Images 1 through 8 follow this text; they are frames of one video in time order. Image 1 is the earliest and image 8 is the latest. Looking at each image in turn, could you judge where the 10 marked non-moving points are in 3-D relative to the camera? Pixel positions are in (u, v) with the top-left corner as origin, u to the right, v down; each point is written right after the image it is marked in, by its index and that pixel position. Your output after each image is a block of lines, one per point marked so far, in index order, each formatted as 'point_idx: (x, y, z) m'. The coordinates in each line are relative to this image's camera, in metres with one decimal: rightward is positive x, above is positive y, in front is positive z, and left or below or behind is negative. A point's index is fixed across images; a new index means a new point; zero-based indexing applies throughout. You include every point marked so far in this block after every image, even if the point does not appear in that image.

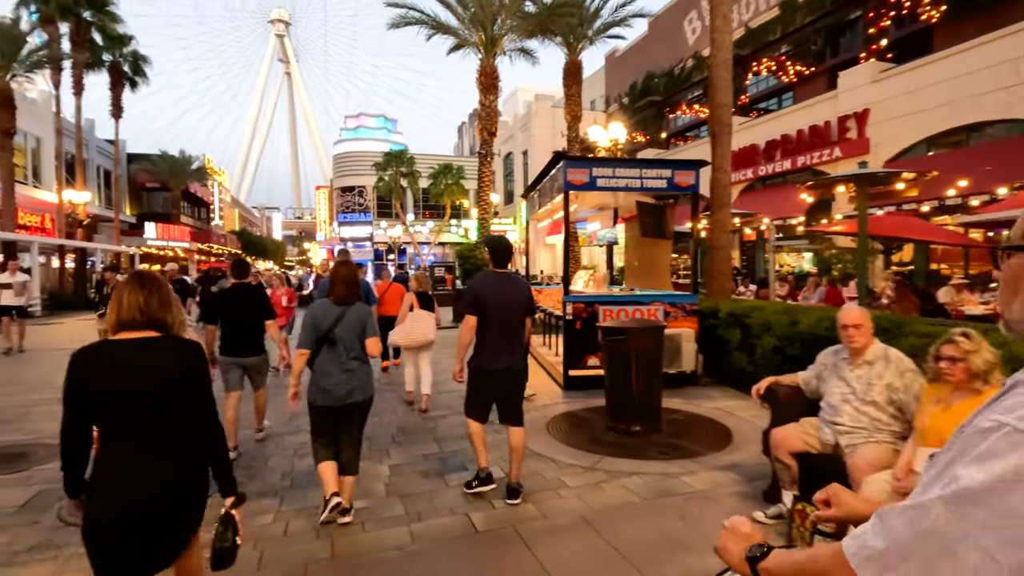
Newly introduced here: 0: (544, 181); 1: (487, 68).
0: (+0.7, +2.1, +11.0) m
1: (-0.9, +8.2, +20.0) m
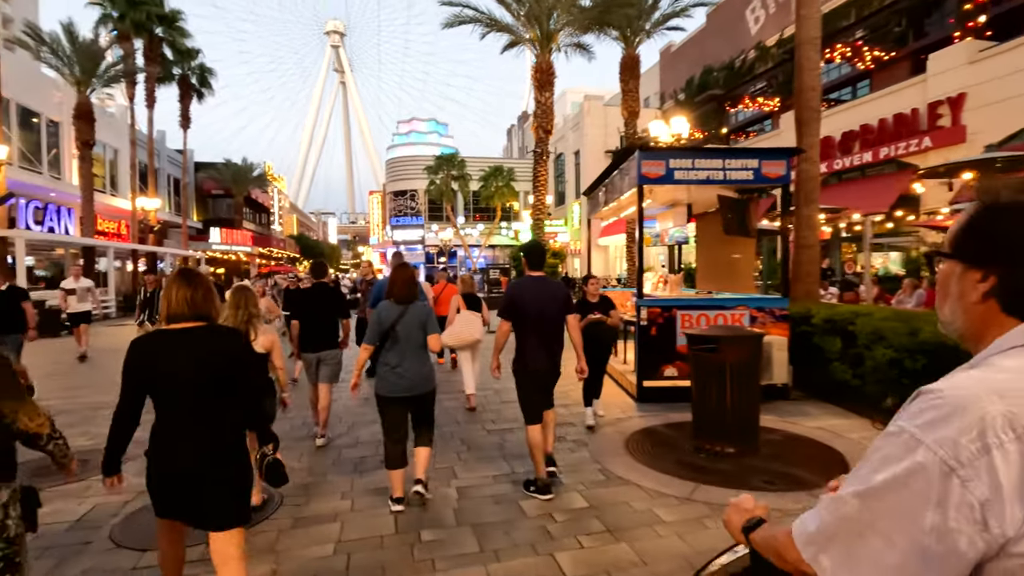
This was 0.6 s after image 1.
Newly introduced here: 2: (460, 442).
0: (+1.9, +2.1, +10.3) m
1: (+1.1, +8.1, +19.4) m
2: (-0.6, -1.9, +6.6) m
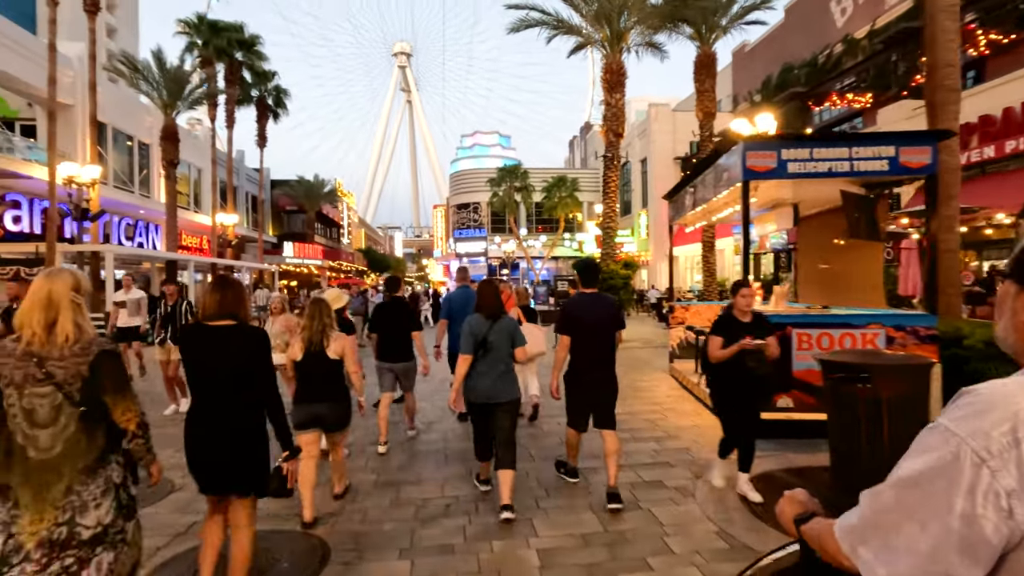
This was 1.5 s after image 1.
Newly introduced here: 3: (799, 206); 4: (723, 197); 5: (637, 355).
0: (+3.2, +1.9, +9.1) m
1: (+3.4, +7.6, +18.4) m
2: (+0.3, -2.0, +5.6) m
3: (+4.9, +1.4, +9.1) m
4: (+3.4, +1.4, +8.8) m
5: (+3.3, -1.8, +14.6) m
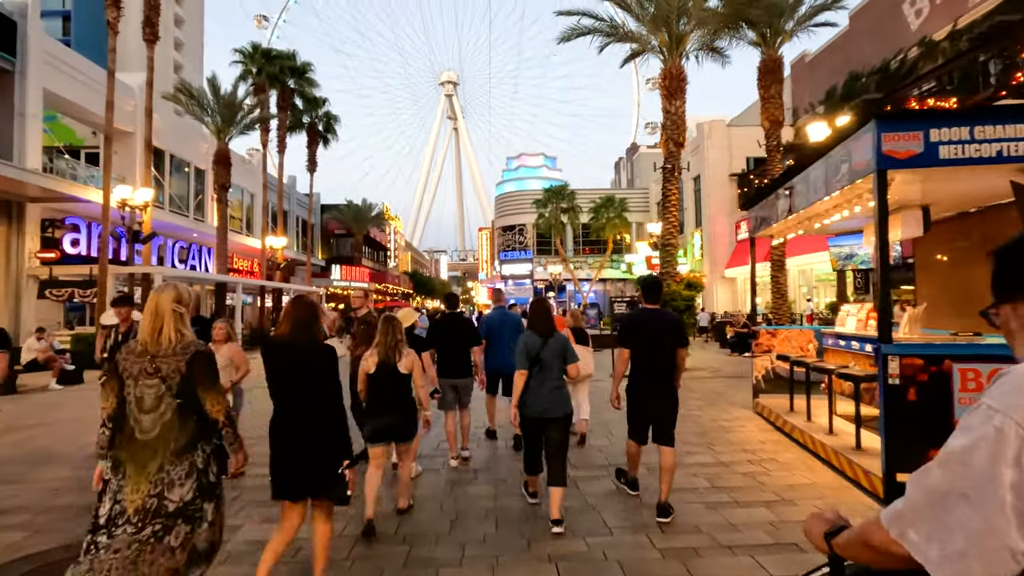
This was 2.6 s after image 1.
0: (+4.0, +1.6, +7.6) m
1: (+5.1, +6.9, +17.0) m
2: (+0.8, -2.2, +4.2) m
3: (+5.7, +1.1, +7.4) m
4: (+4.2, +1.1, +7.2) m
5: (+4.6, -2.4, +12.9) m
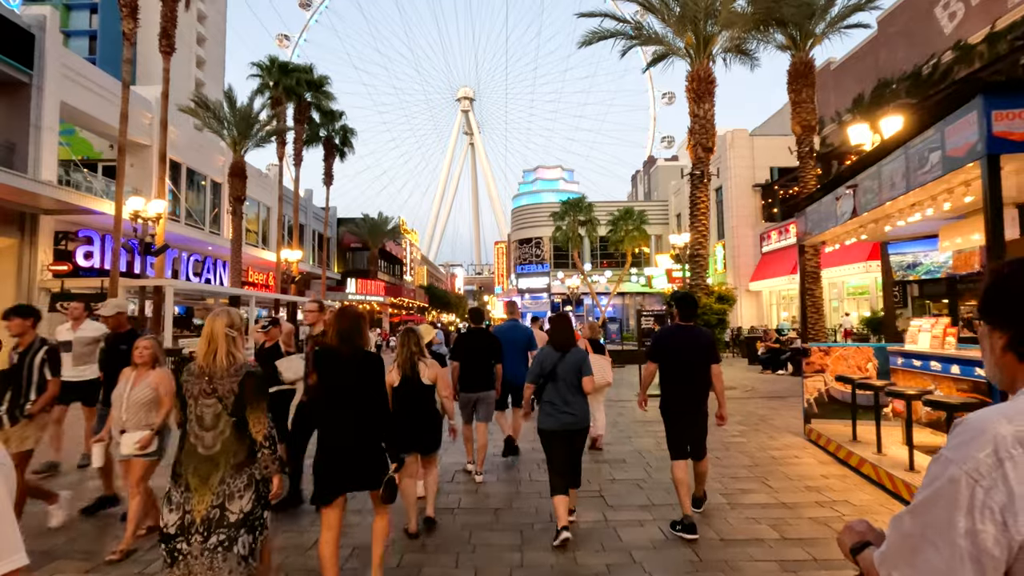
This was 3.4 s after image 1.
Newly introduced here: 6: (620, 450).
0: (+4.3, +1.4, +6.6) m
1: (+5.7, +6.5, +16.2) m
2: (+1.0, -2.2, +3.2) m
3: (+6.1, +1.0, +6.4) m
4: (+4.5, +1.0, +6.3) m
5: (+5.1, -2.6, +11.8) m
6: (+1.7, -2.5, +8.3) m
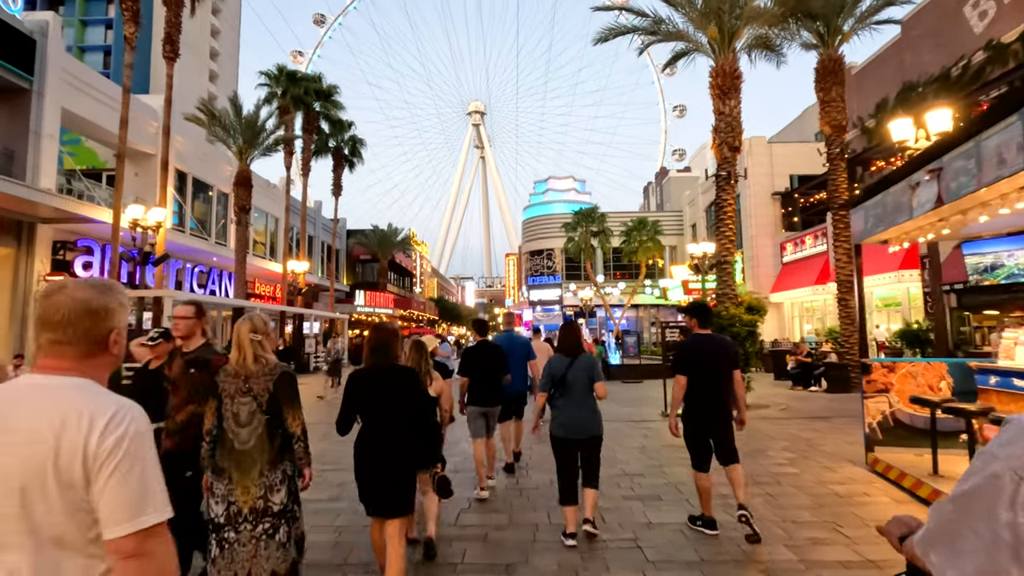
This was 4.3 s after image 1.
0: (+4.5, +1.4, +5.5) m
1: (+6.0, +6.3, +15.2) m
2: (+1.1, -2.2, +2.1) m
3: (+6.2, +0.9, +5.2) m
4: (+4.7, +1.0, +5.1) m
5: (+5.4, -2.8, +10.5) m
6: (+1.9, -2.6, +7.1) m
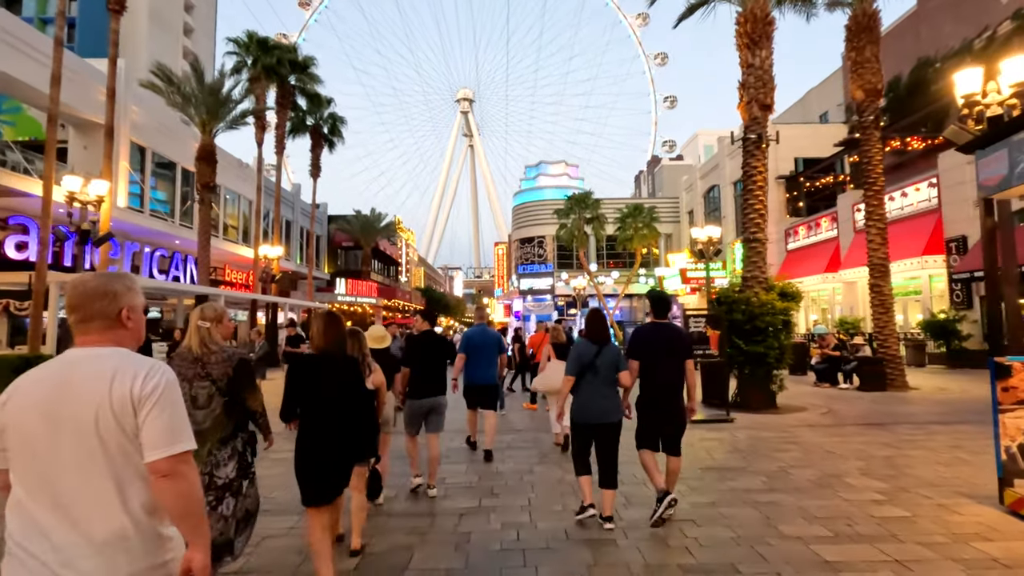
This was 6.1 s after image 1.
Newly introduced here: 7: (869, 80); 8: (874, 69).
0: (+4.5, +1.6, +3.3) m
1: (+5.9, +6.7, +12.9) m
2: (+1.2, -2.0, -0.2) m
3: (+6.2, +1.2, +3.1) m
4: (+4.7, +1.2, +3.0) m
5: (+5.3, -2.5, +8.4) m
6: (+1.8, -2.3, +4.9) m
7: (+11.2, +6.5, +16.8) m
8: (+11.4, +6.9, +16.9) m
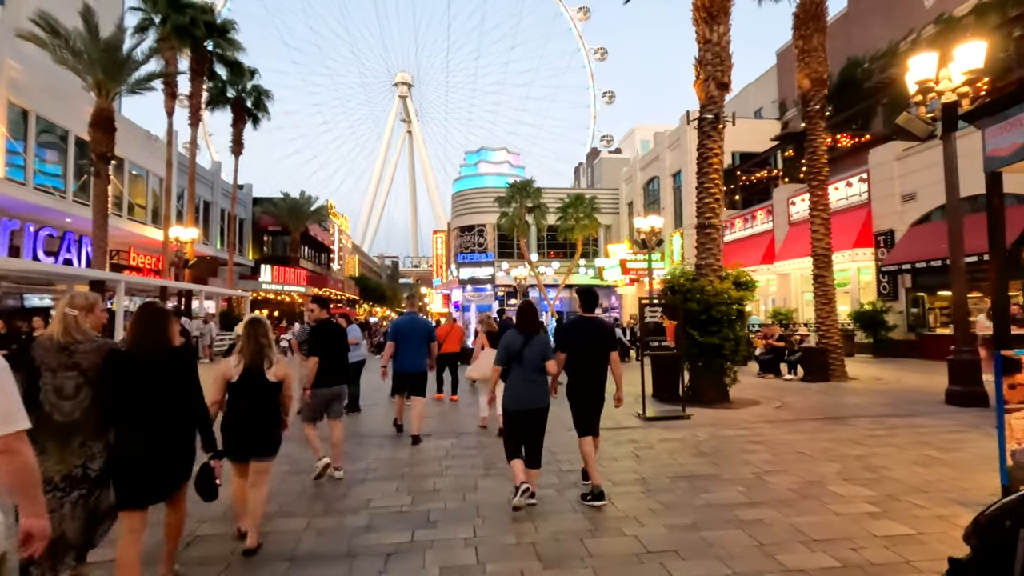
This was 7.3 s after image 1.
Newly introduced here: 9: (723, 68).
0: (+4.3, +1.8, +2.6) m
1: (+4.6, +6.9, +12.2) m
2: (+1.4, -1.9, -1.2) m
3: (+6.0, +1.3, +2.6) m
4: (+4.6, +1.3, +2.3) m
5: (+4.4, -2.3, +7.8) m
6: (+1.4, -2.1, +4.0) m
7: (+9.4, +6.8, +16.7) m
8: (+9.6, +7.2, +16.8) m
9: (+4.8, +5.0, +12.3) m
